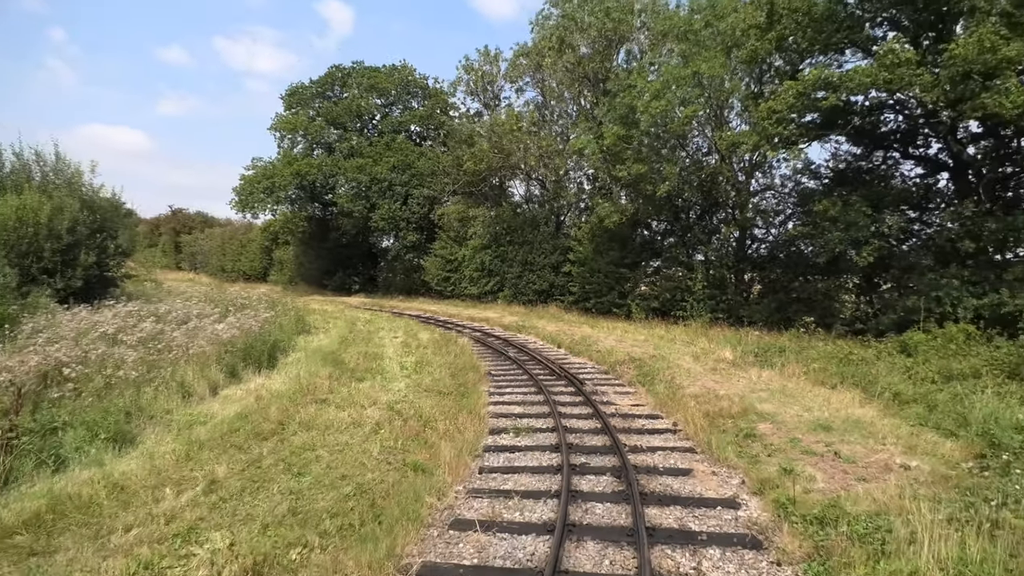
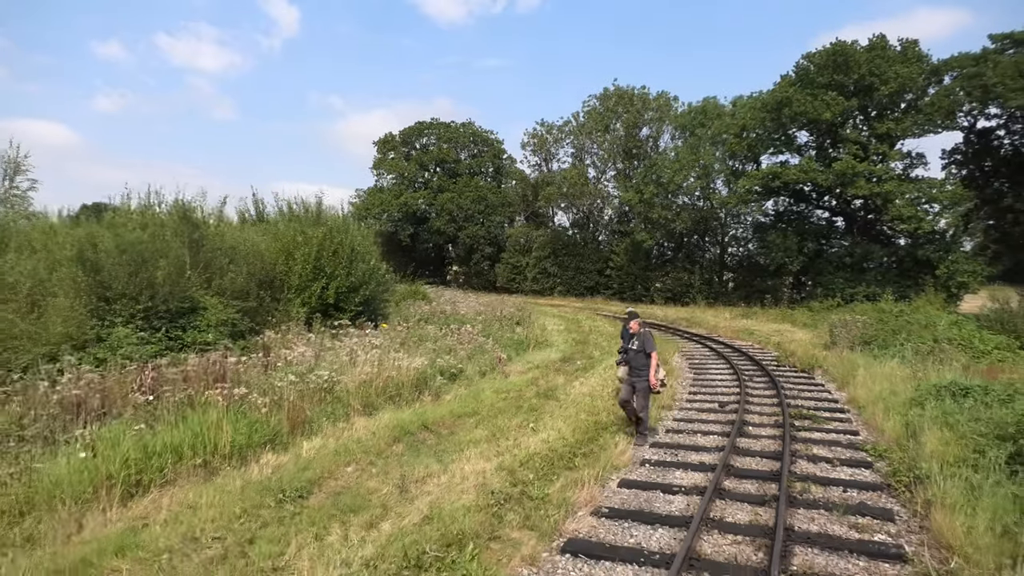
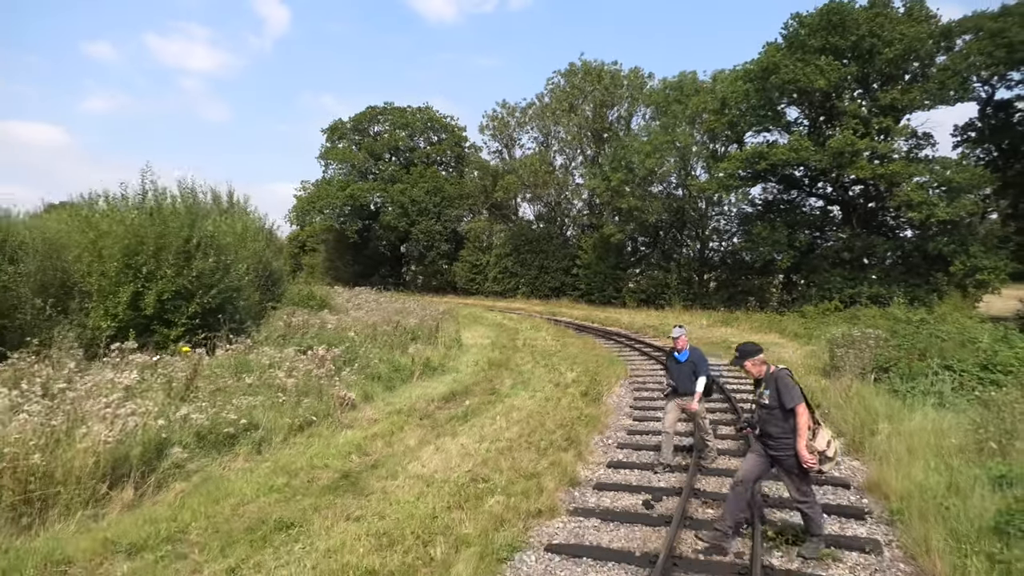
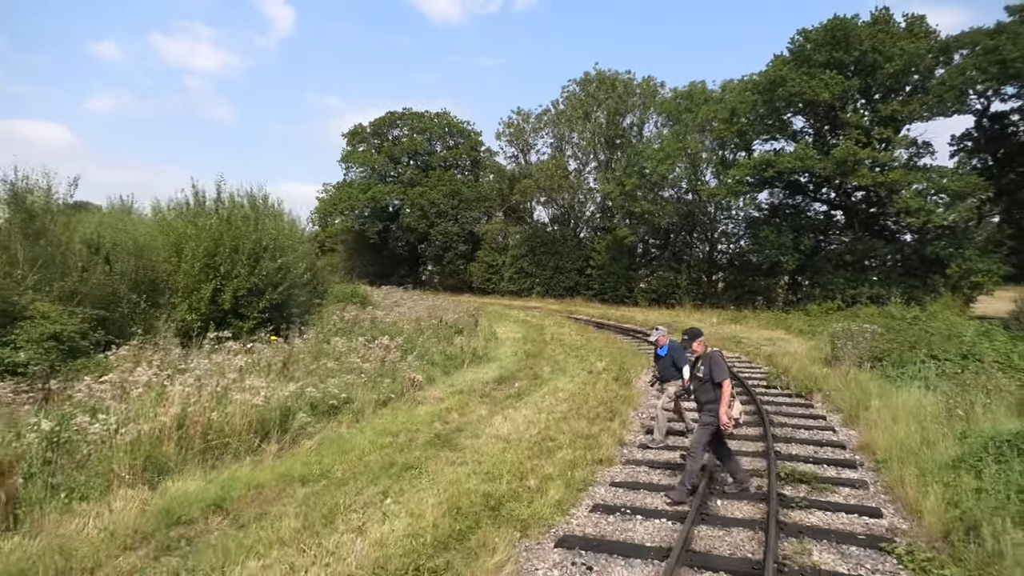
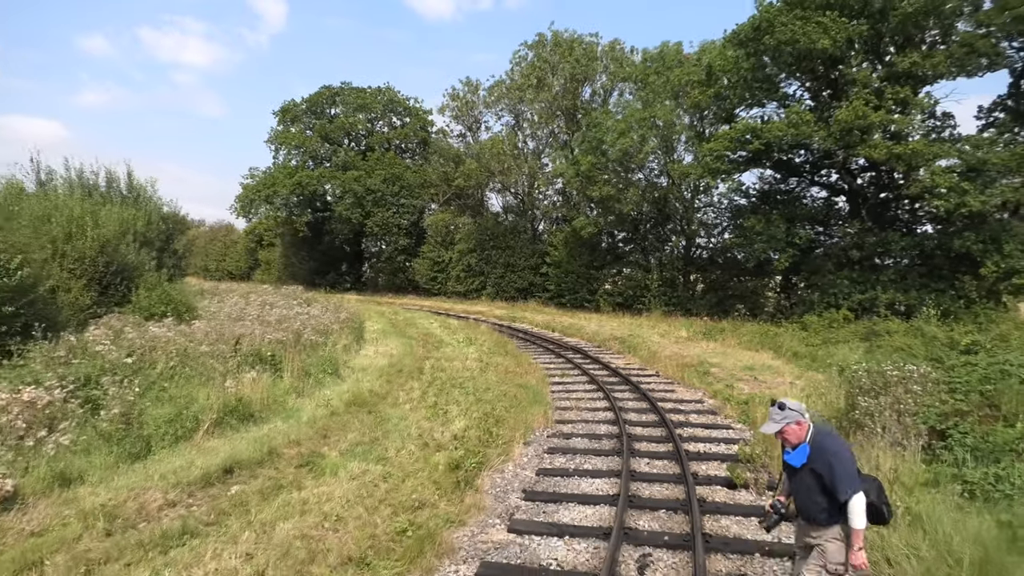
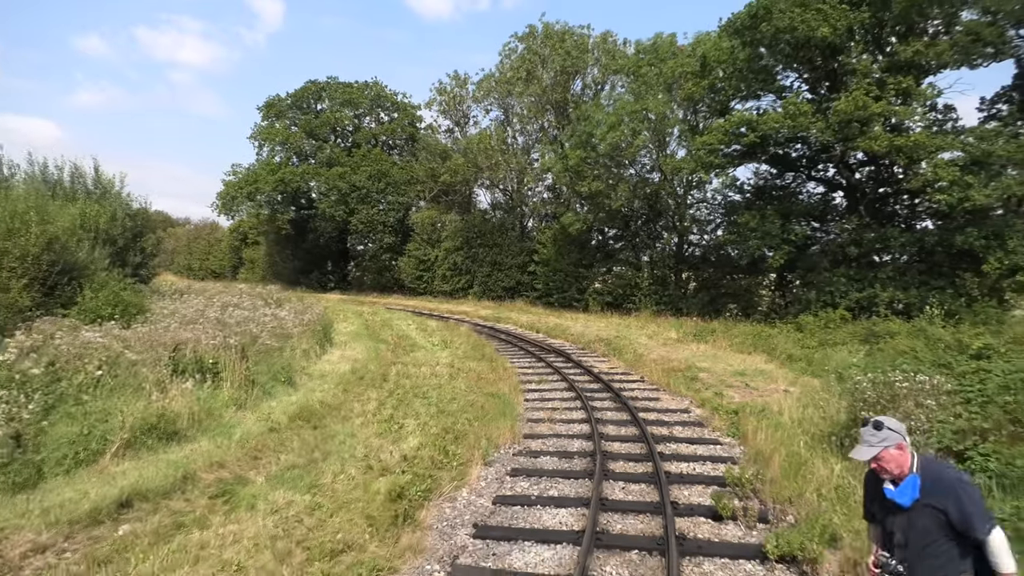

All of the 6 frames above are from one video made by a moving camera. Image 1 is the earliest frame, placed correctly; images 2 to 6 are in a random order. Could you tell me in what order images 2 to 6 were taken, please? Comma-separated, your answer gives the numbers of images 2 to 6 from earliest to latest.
6, 5, 3, 4, 2
